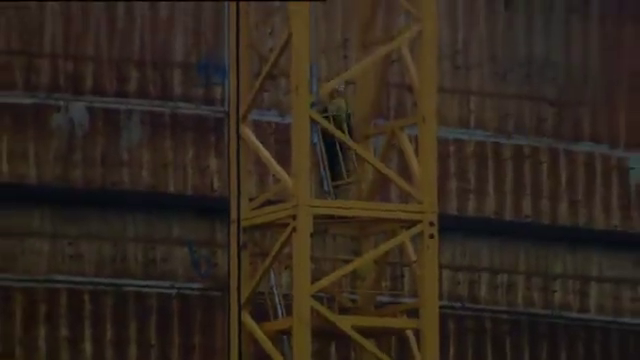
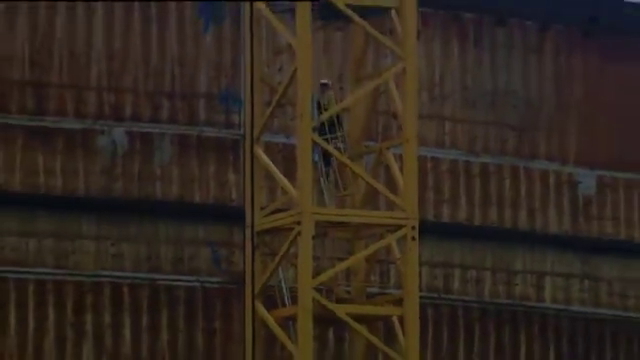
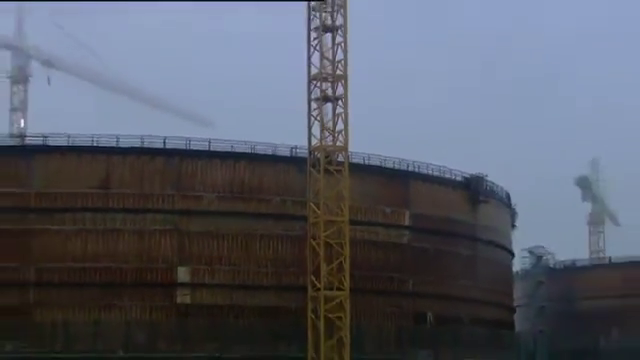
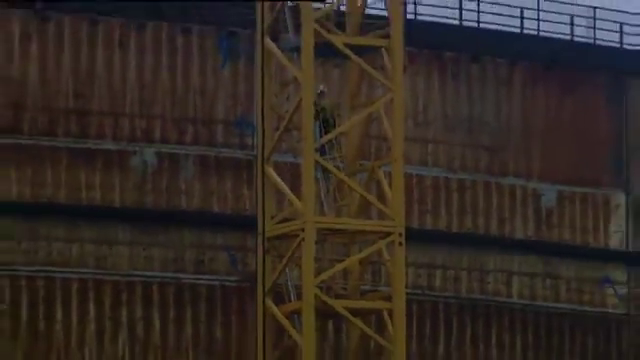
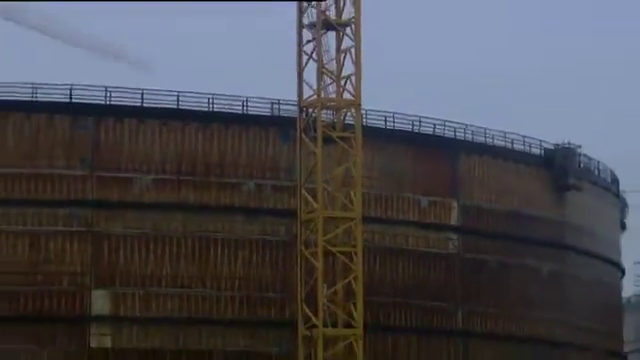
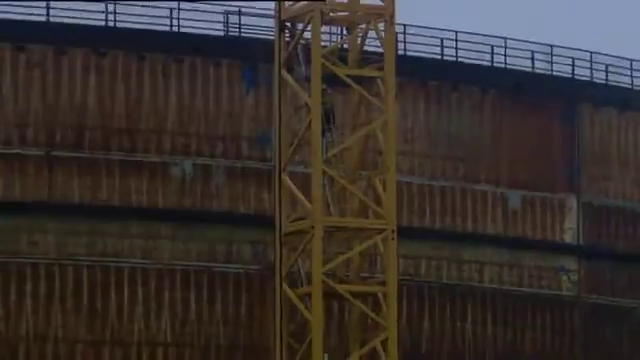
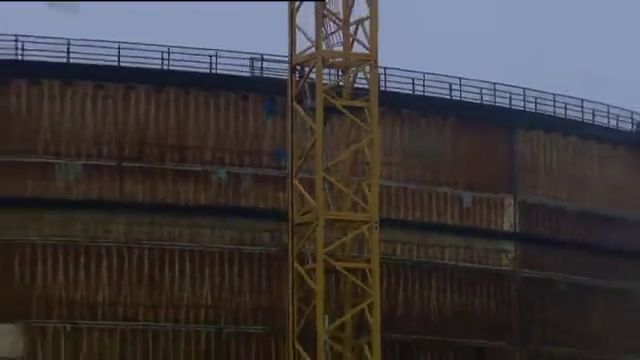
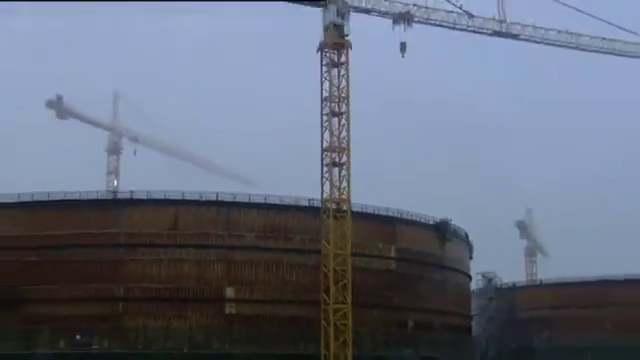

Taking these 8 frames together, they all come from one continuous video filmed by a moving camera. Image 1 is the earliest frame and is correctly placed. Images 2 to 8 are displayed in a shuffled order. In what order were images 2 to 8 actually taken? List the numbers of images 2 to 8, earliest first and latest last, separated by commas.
2, 4, 6, 7, 5, 3, 8
